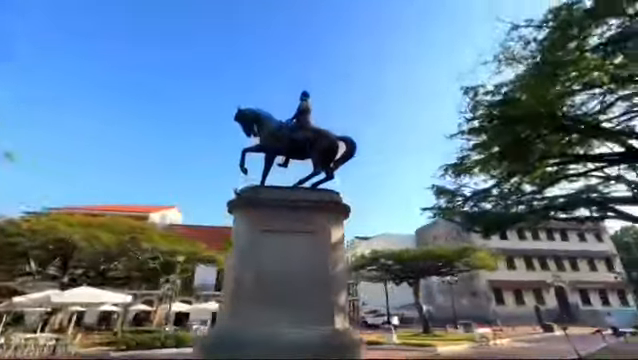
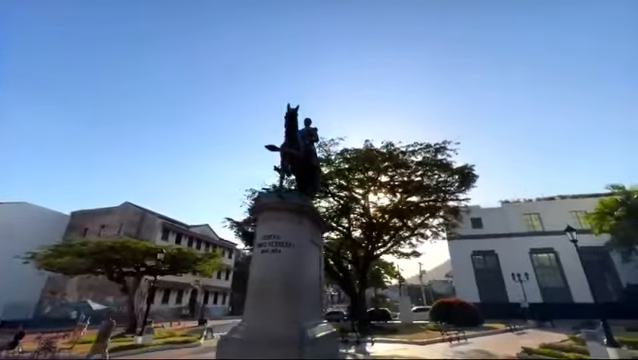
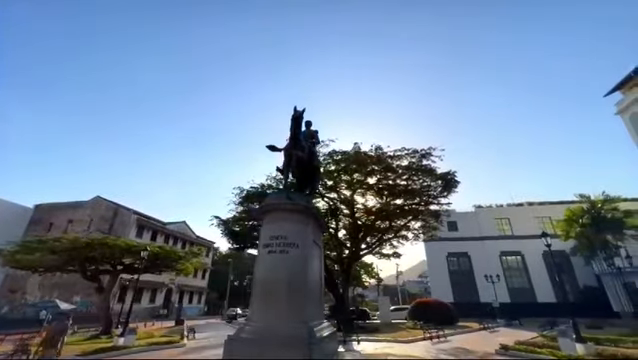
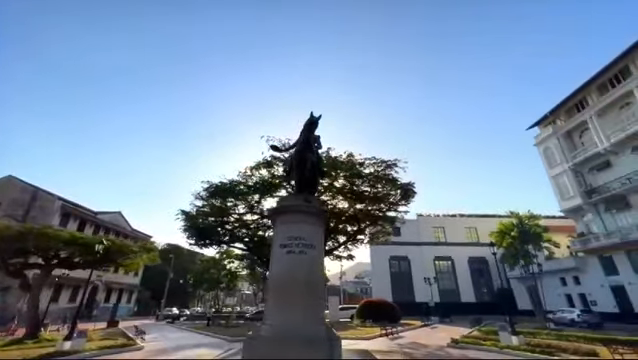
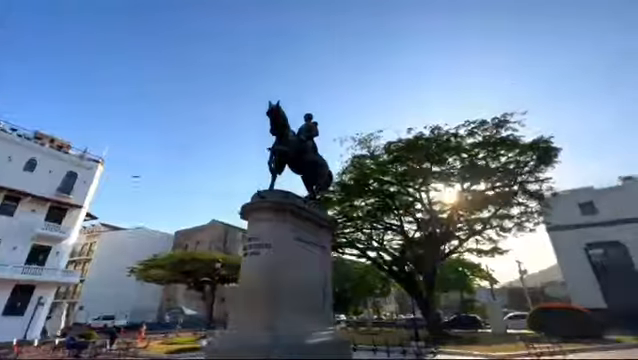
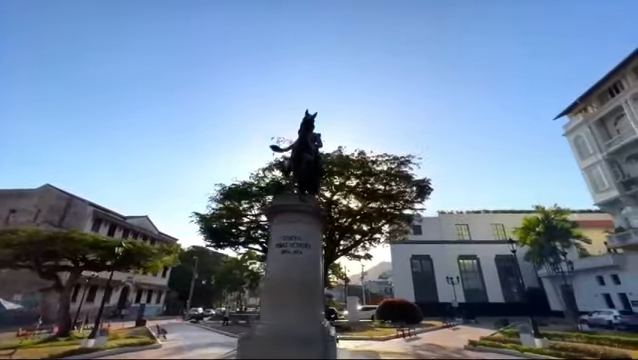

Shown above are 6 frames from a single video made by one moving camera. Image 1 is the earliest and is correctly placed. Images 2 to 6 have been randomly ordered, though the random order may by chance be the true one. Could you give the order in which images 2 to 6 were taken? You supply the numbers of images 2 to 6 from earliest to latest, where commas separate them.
5, 2, 3, 6, 4
